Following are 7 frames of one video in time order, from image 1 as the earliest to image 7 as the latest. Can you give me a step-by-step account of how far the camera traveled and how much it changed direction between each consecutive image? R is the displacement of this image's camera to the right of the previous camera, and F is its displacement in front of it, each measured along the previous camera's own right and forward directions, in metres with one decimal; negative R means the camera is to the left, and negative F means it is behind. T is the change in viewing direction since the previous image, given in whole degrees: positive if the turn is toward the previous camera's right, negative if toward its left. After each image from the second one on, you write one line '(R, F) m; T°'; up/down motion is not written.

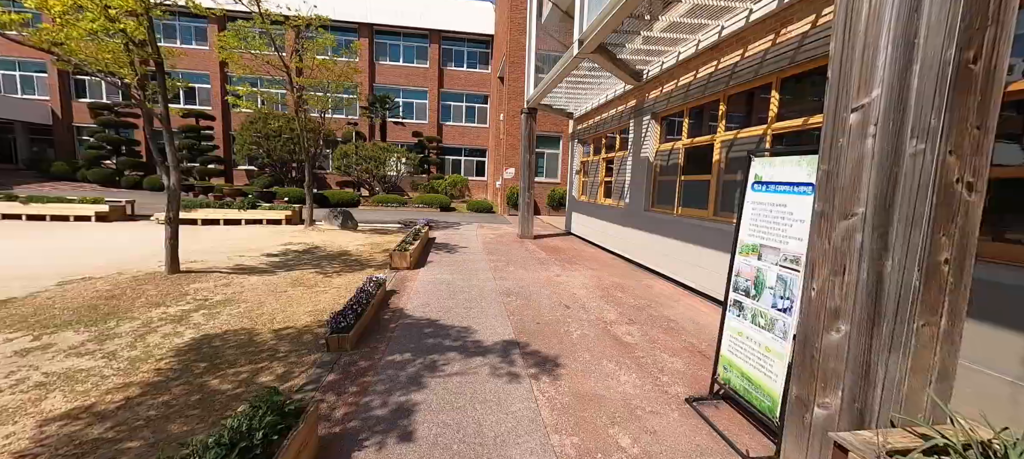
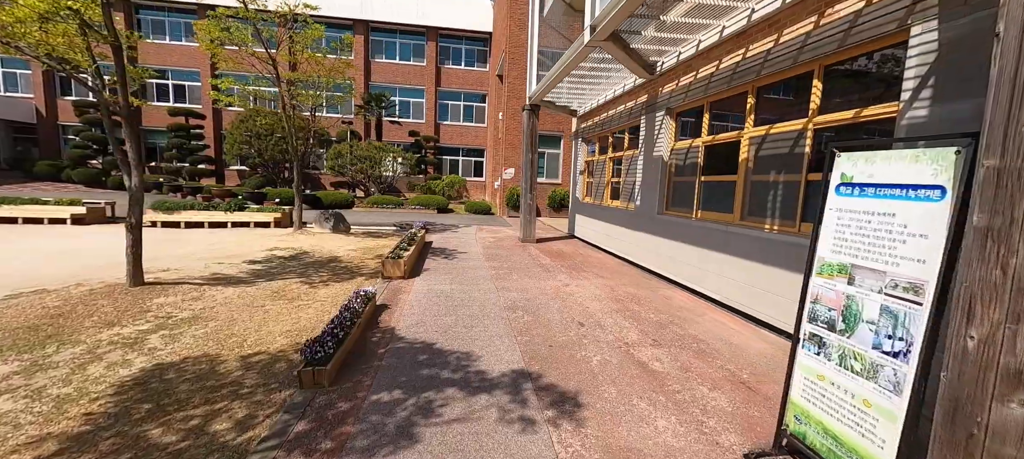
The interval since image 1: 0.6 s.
(-0.1, +0.5) m; 0°
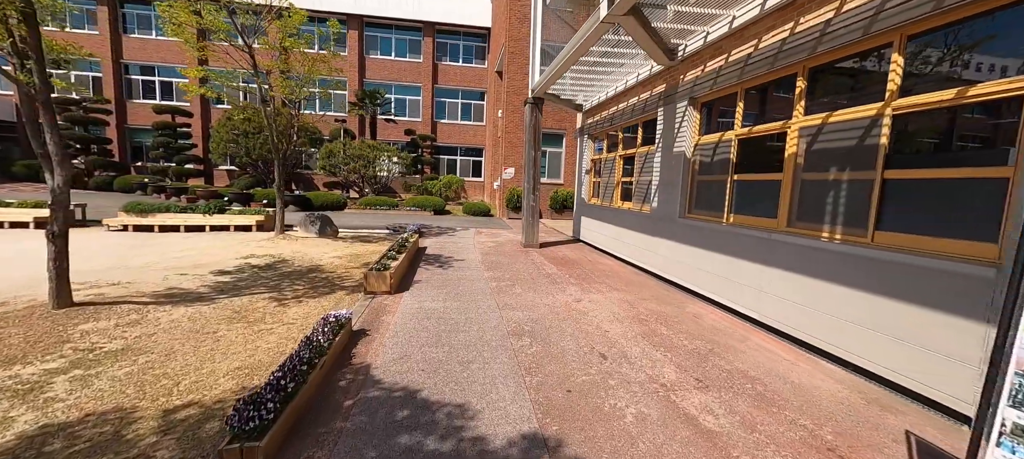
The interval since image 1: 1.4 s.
(-0.1, +0.8) m; 0°
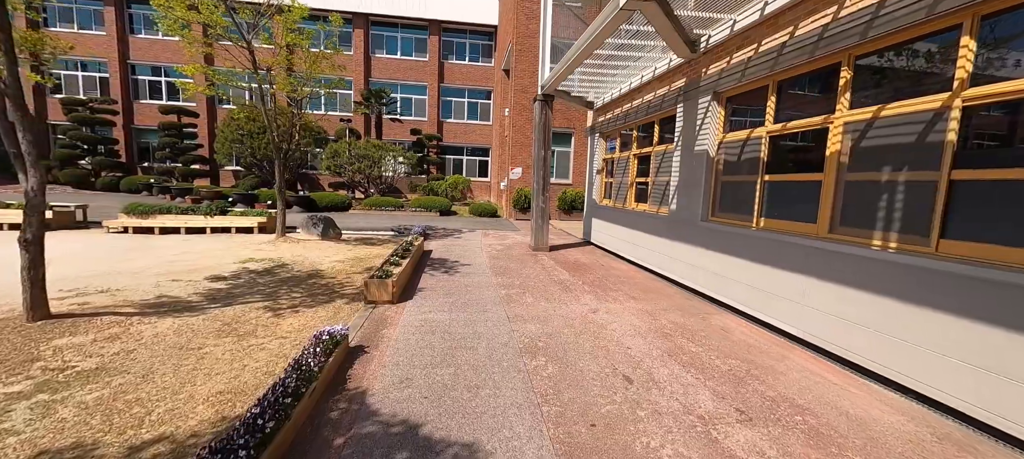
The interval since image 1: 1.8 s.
(-0.1, +0.4) m; -1°
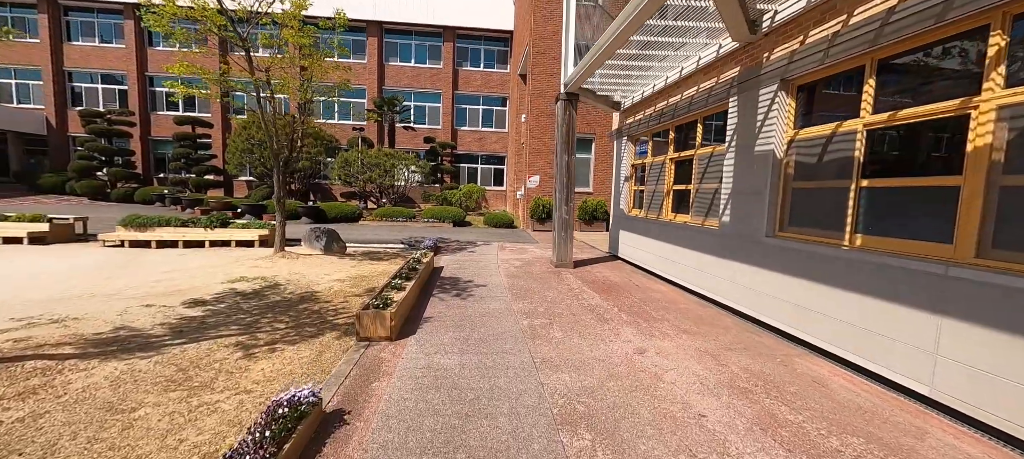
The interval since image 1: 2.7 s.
(-0.1, +0.9) m; -2°
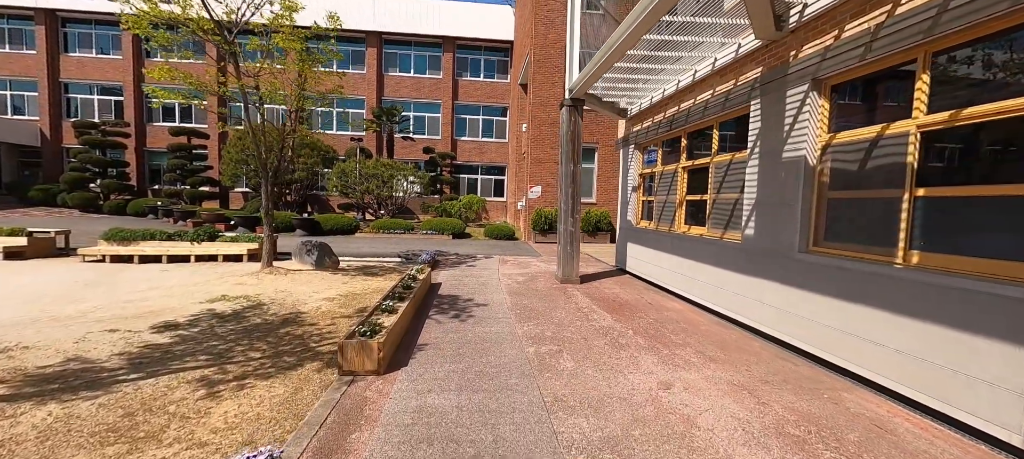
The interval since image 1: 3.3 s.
(0.0, +0.5) m; 0°
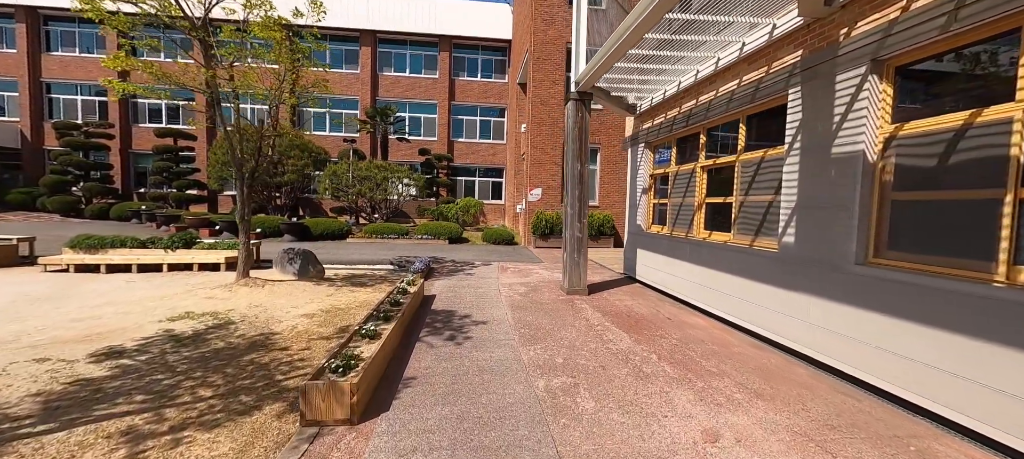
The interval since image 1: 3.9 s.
(-0.1, +0.6) m; 0°
